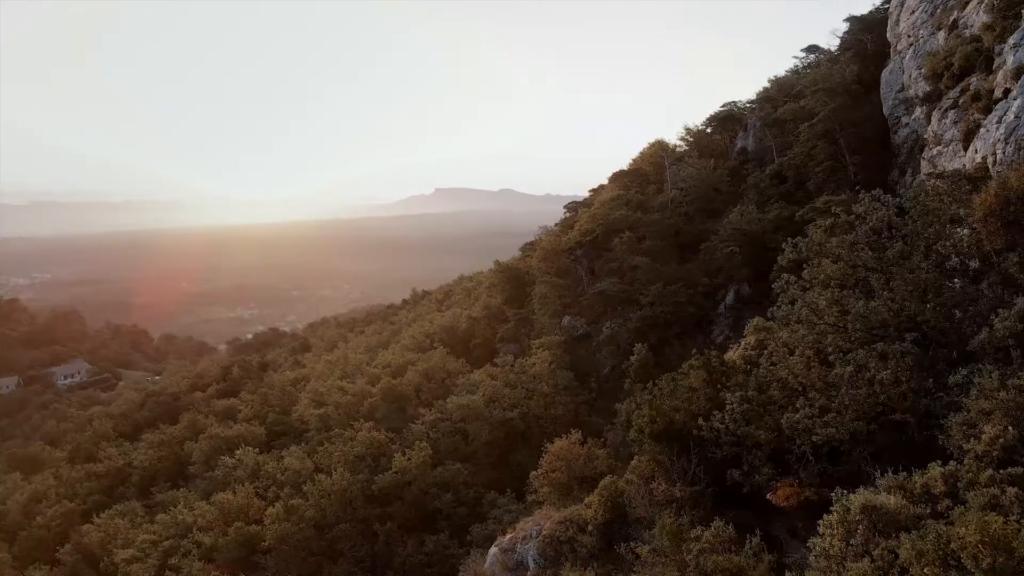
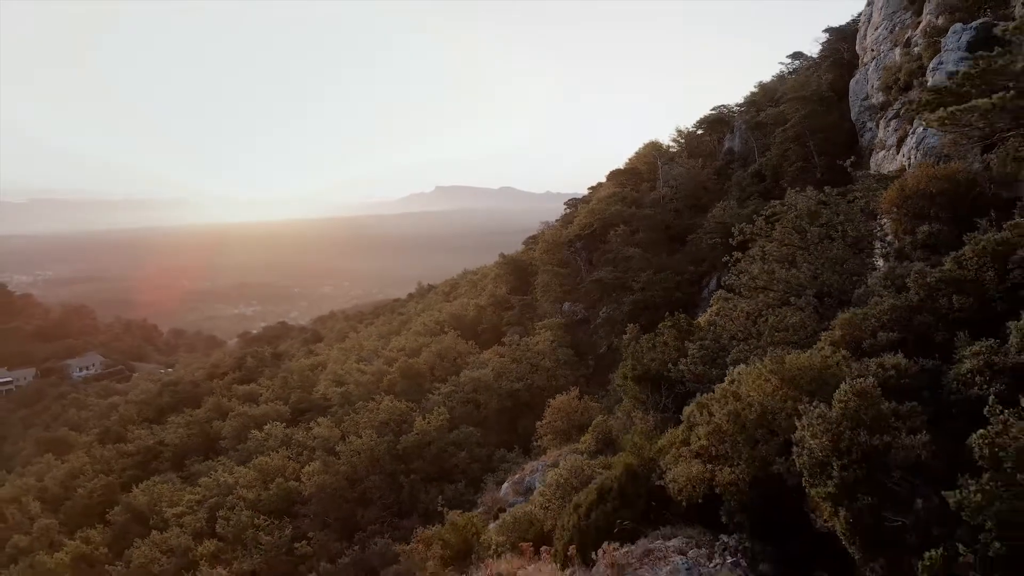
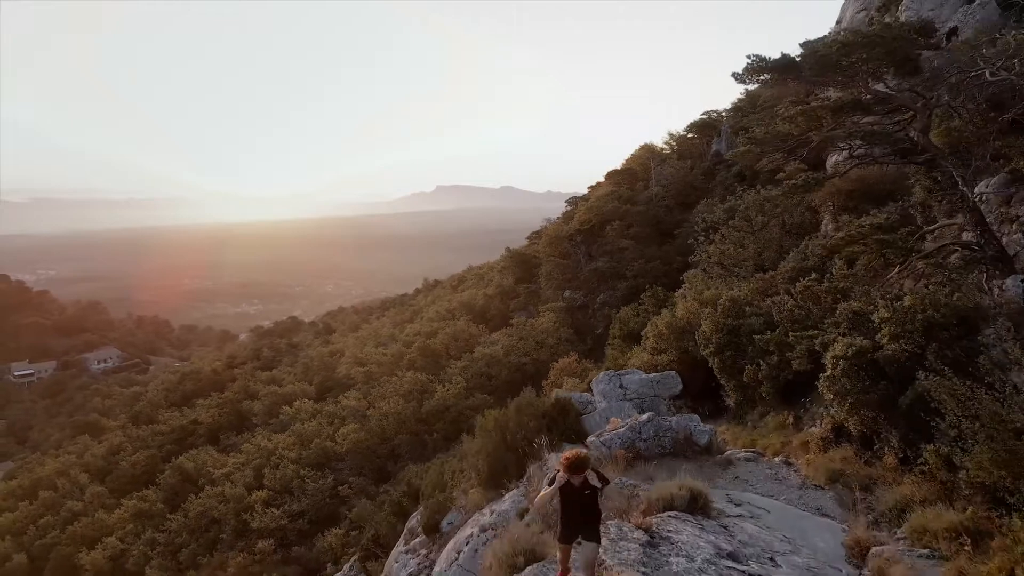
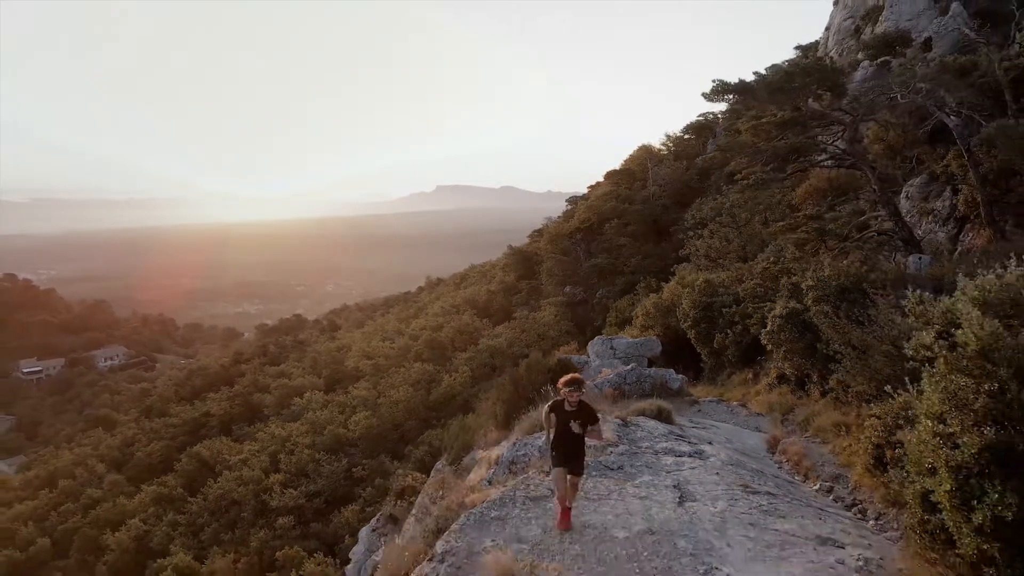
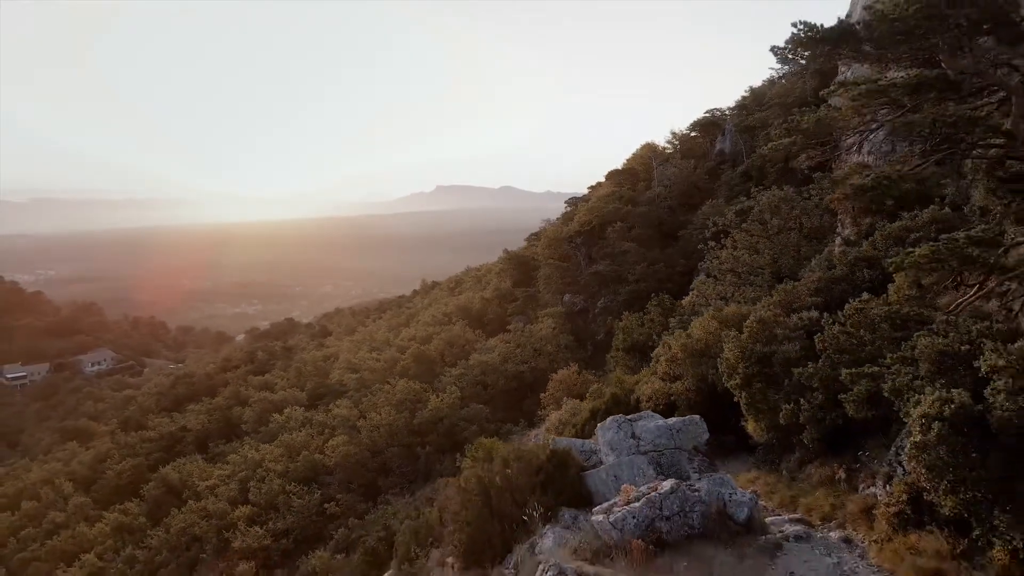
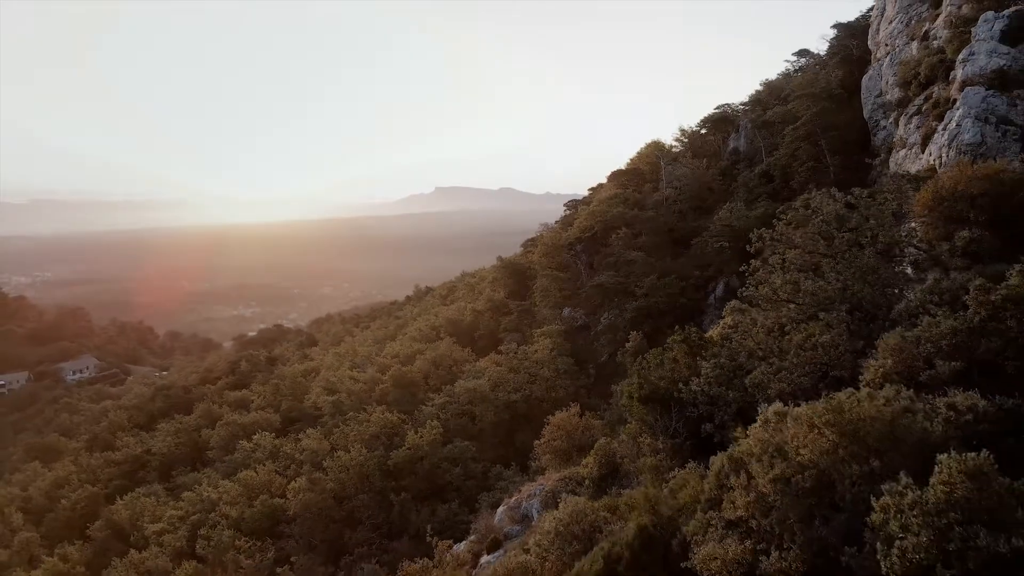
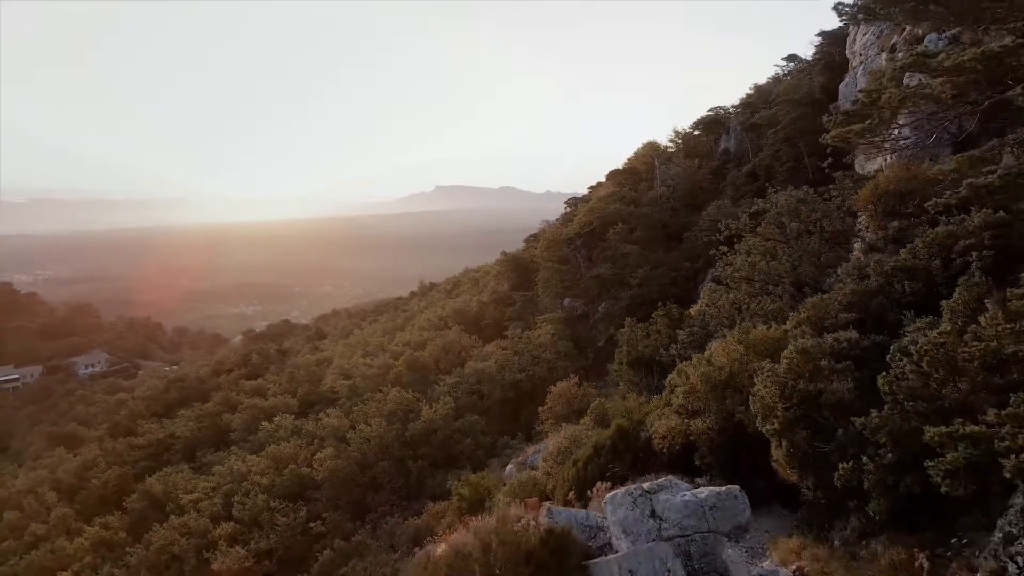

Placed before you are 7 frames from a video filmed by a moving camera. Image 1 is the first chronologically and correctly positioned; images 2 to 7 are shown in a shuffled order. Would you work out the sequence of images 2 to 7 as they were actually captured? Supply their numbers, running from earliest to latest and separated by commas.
6, 2, 7, 5, 3, 4
